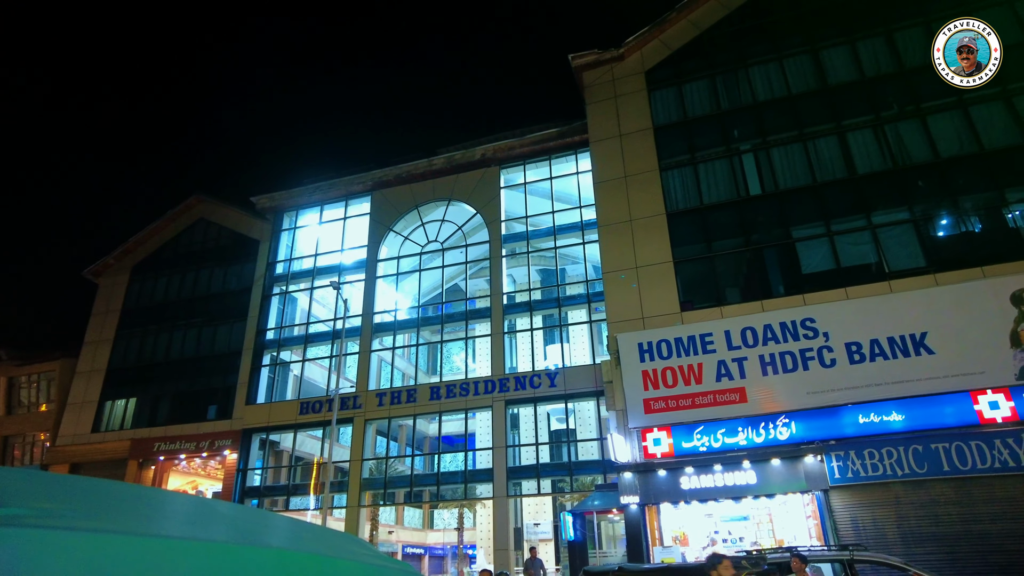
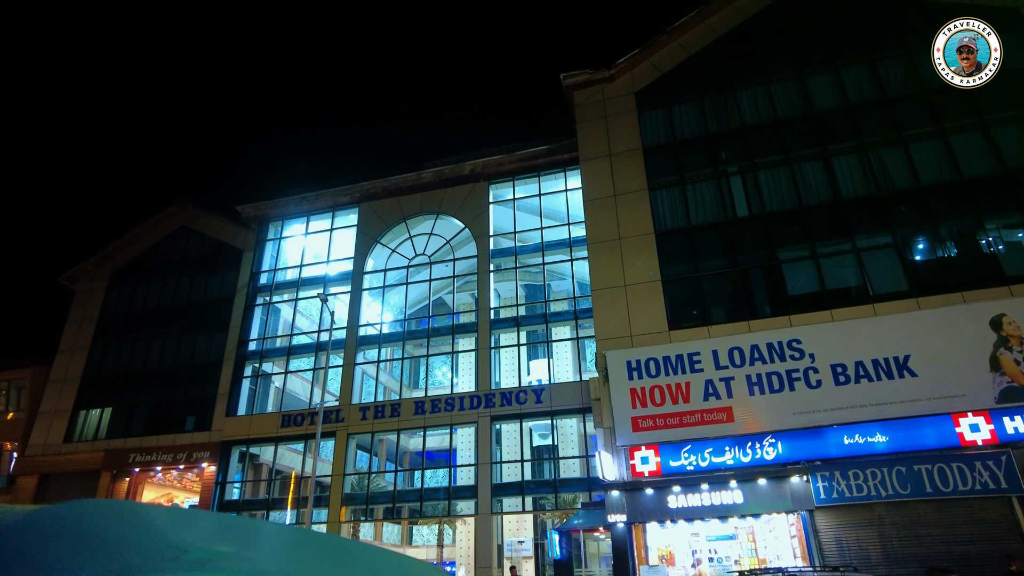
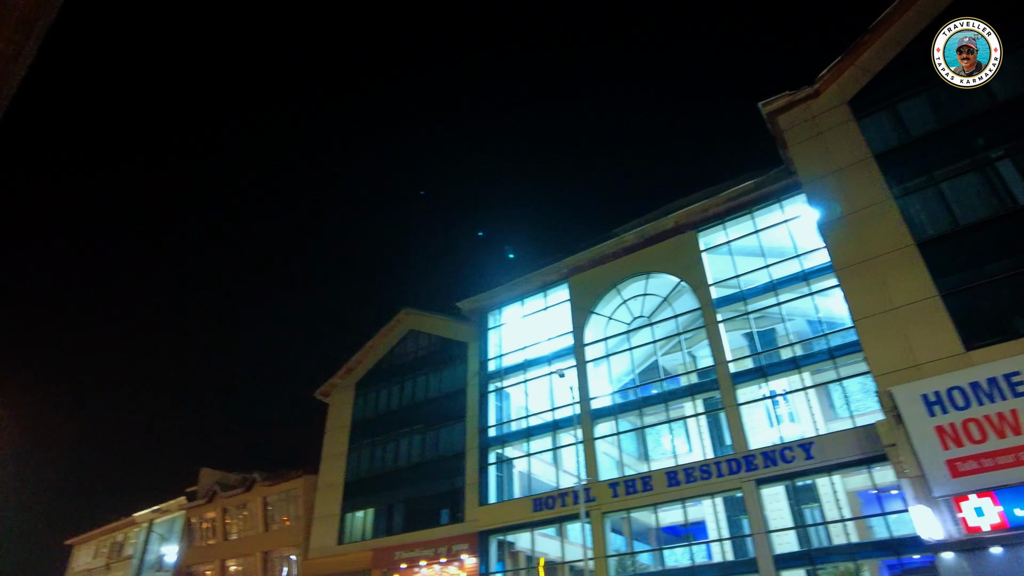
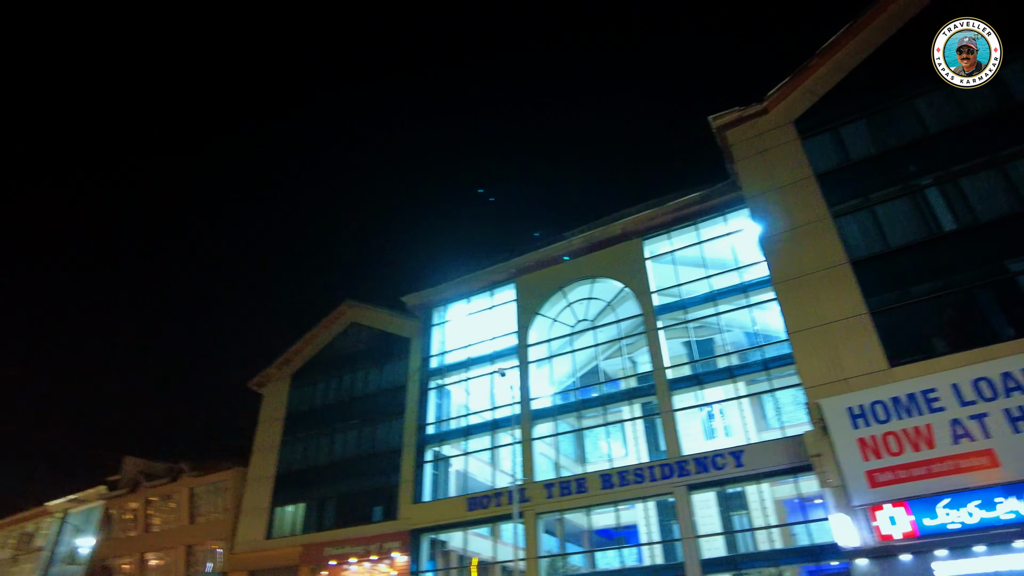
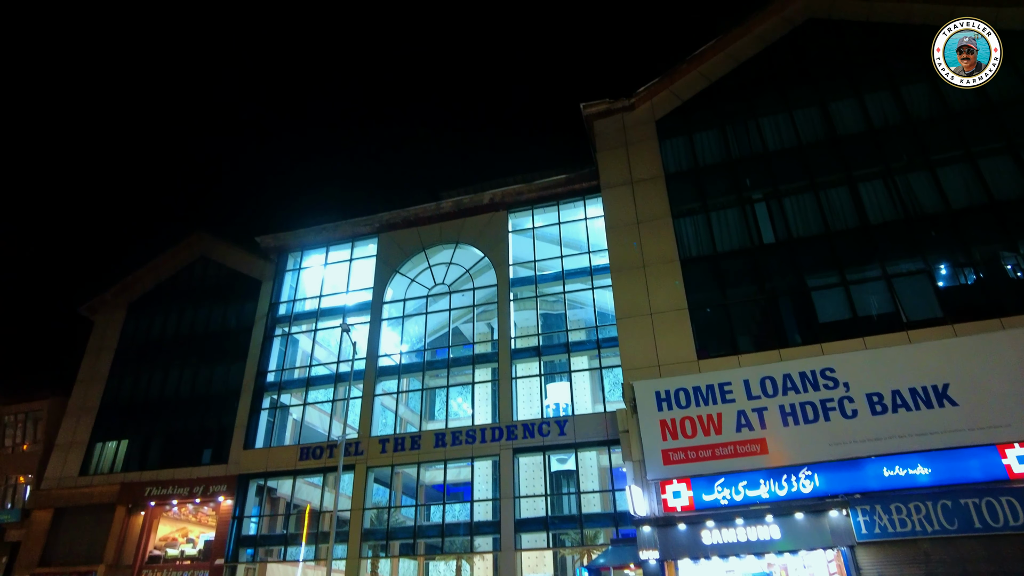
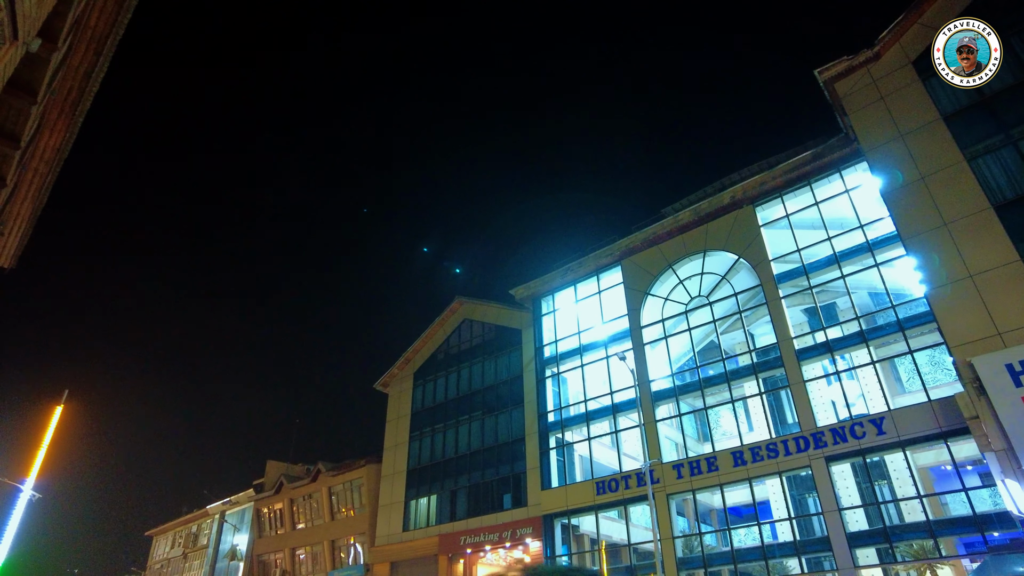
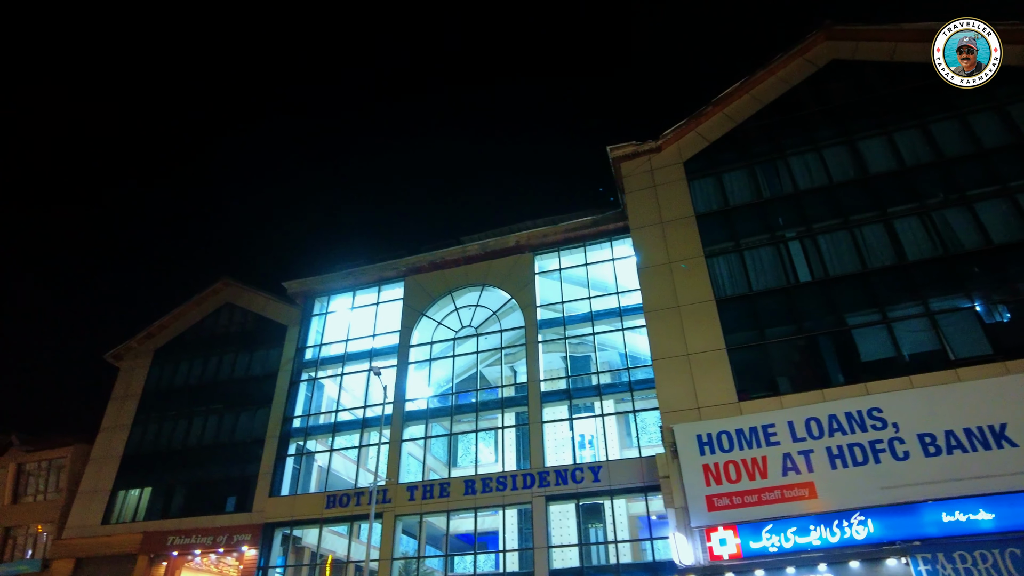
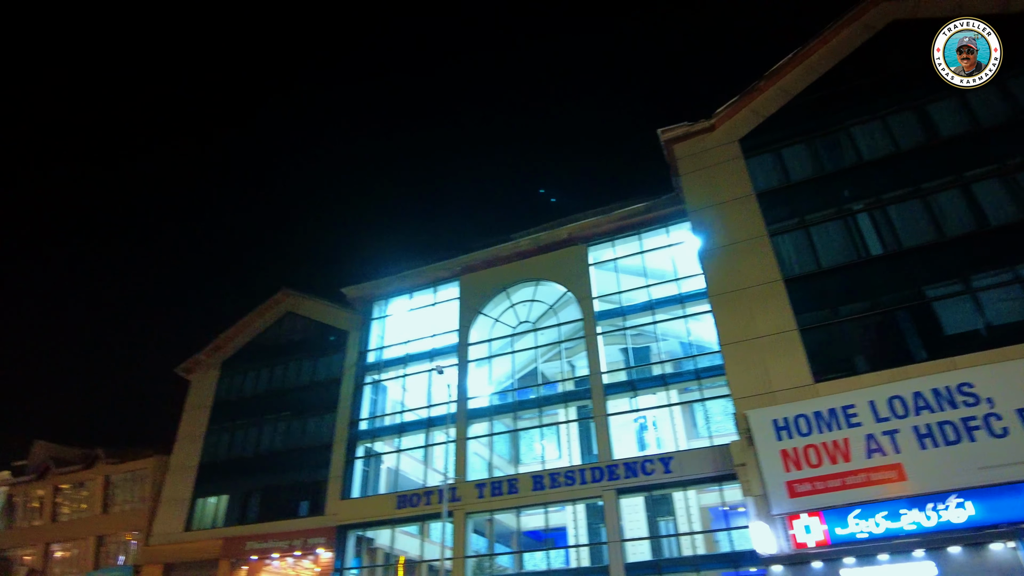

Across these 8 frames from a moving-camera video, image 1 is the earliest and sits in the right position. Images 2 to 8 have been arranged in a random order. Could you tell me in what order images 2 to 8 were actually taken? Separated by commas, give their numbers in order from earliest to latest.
2, 5, 7, 8, 4, 3, 6
